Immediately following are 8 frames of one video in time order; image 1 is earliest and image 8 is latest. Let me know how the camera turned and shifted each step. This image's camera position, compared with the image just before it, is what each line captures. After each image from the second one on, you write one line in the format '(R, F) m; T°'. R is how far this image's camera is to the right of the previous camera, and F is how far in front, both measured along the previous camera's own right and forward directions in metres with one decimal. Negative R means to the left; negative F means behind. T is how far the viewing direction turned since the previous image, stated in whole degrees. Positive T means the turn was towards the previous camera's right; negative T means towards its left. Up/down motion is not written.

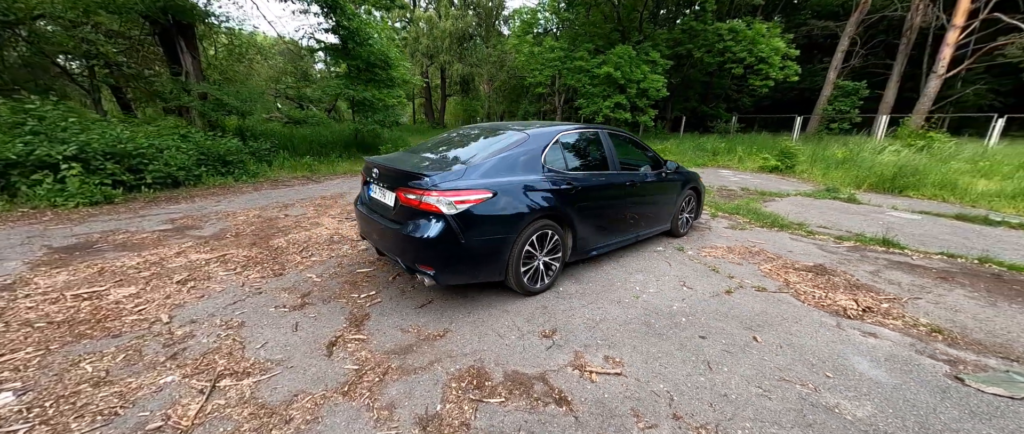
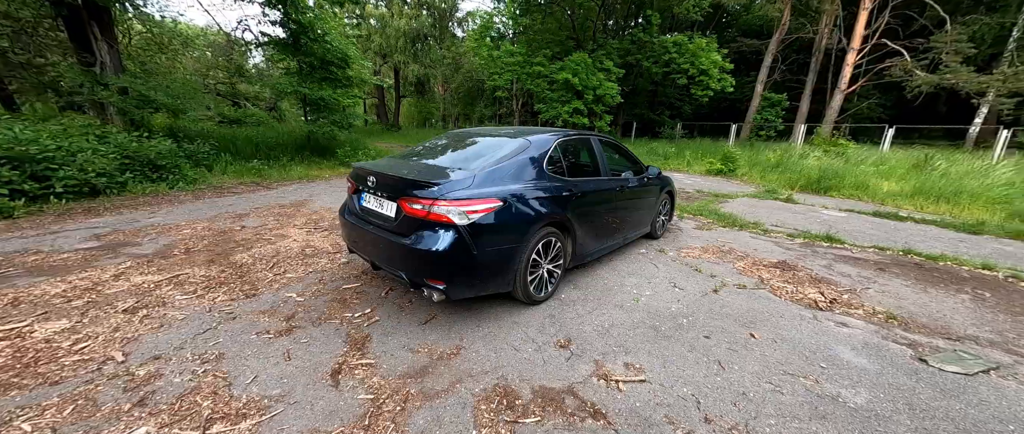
(-0.4, +0.1) m; +8°
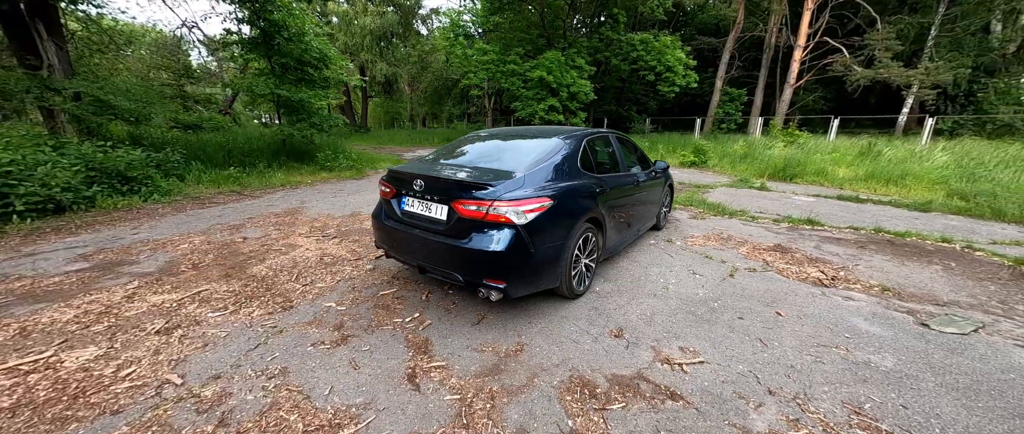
(-0.6, -0.1) m; +5°
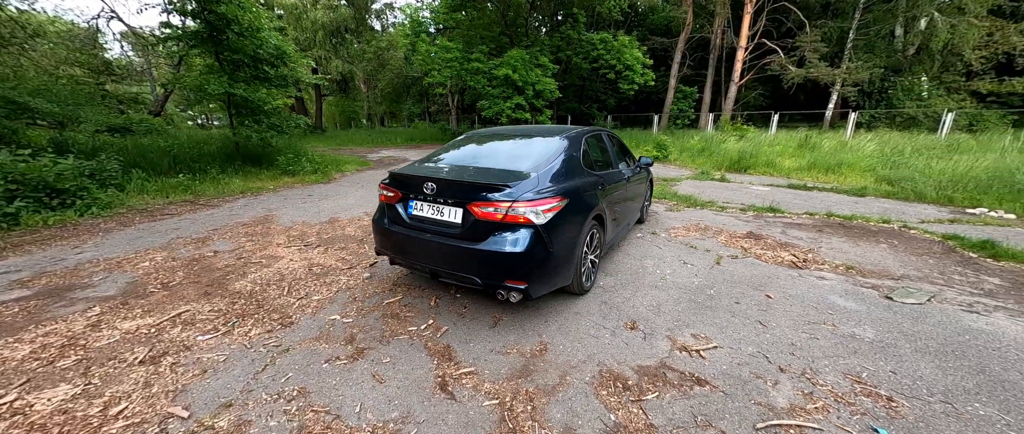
(-0.4, 0.0) m; +6°
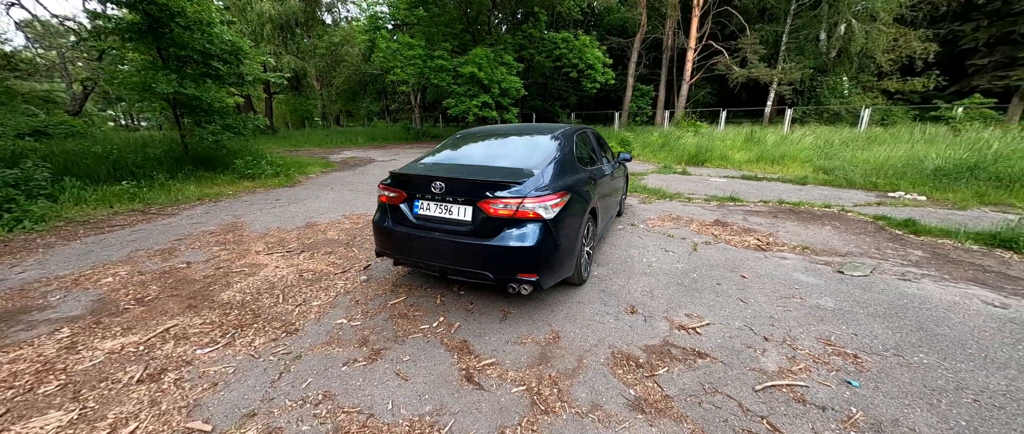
(-0.3, -0.1) m; +6°
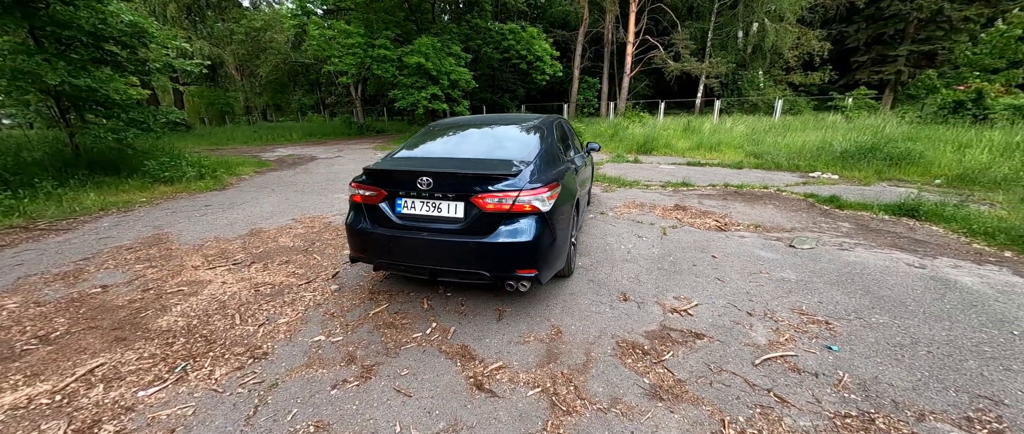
(-0.3, +0.2) m; +9°
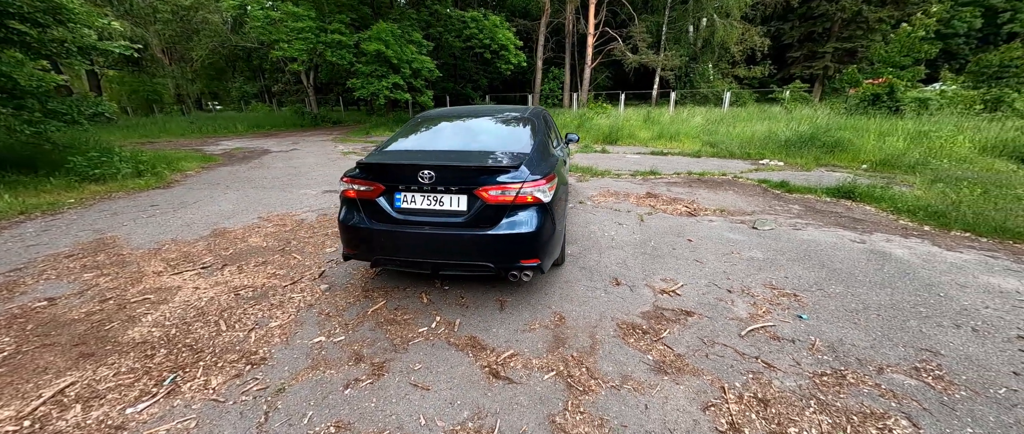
(-0.3, 0.0) m; +6°
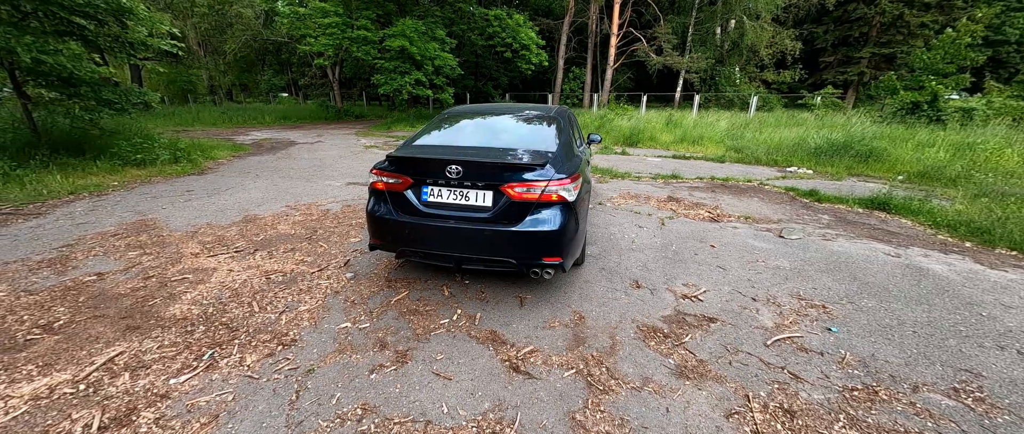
(-0.1, 0.0) m; -2°
